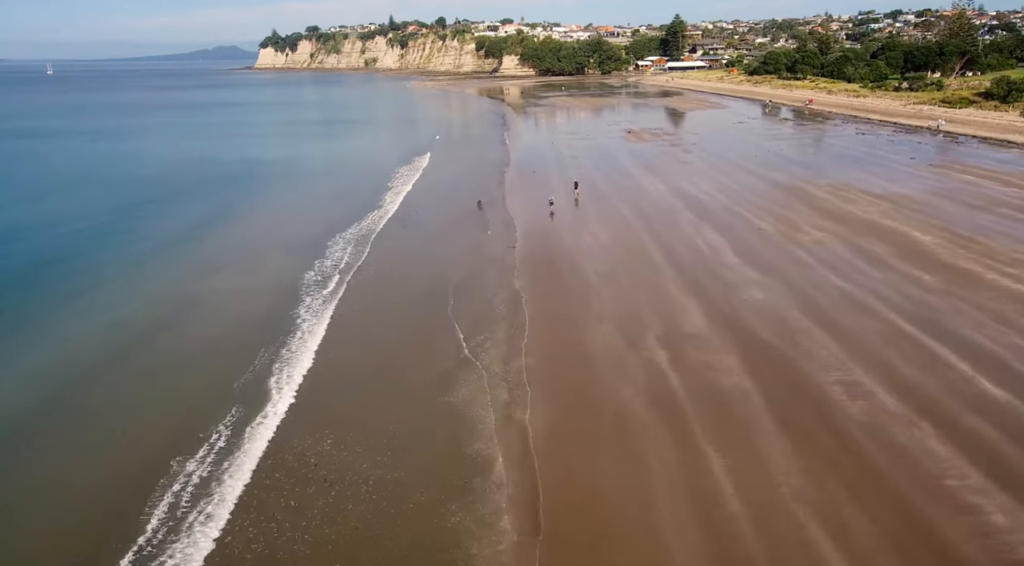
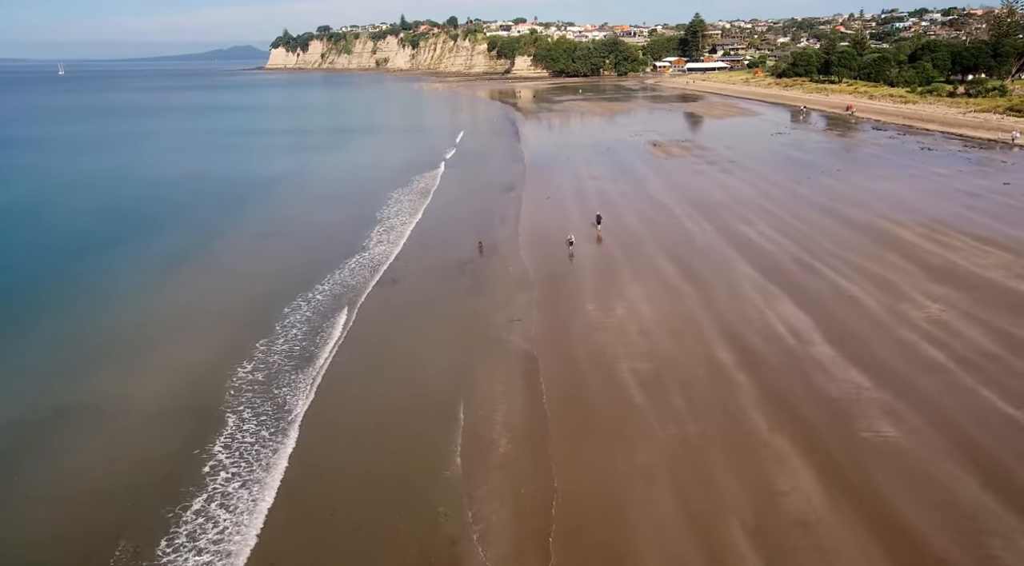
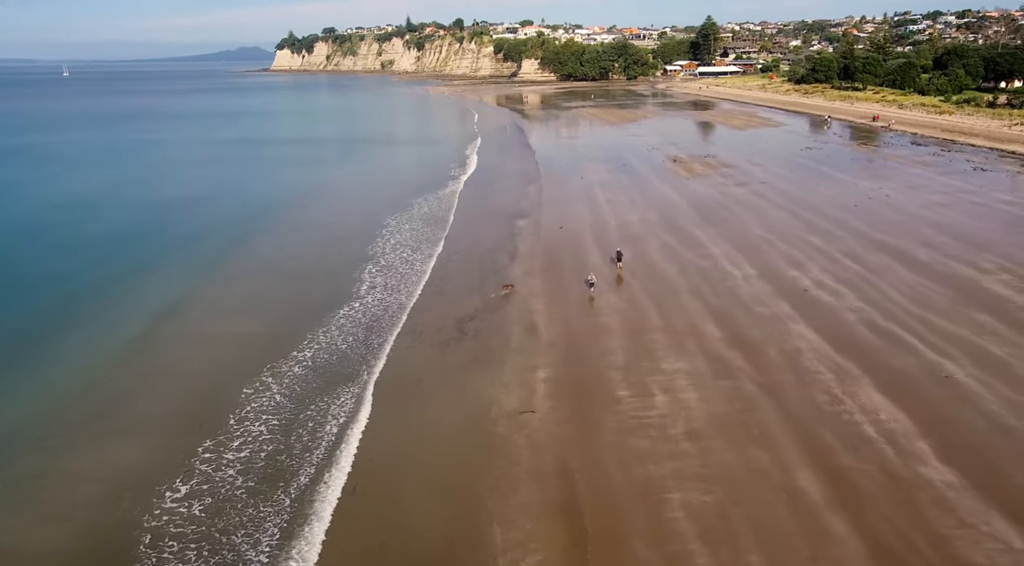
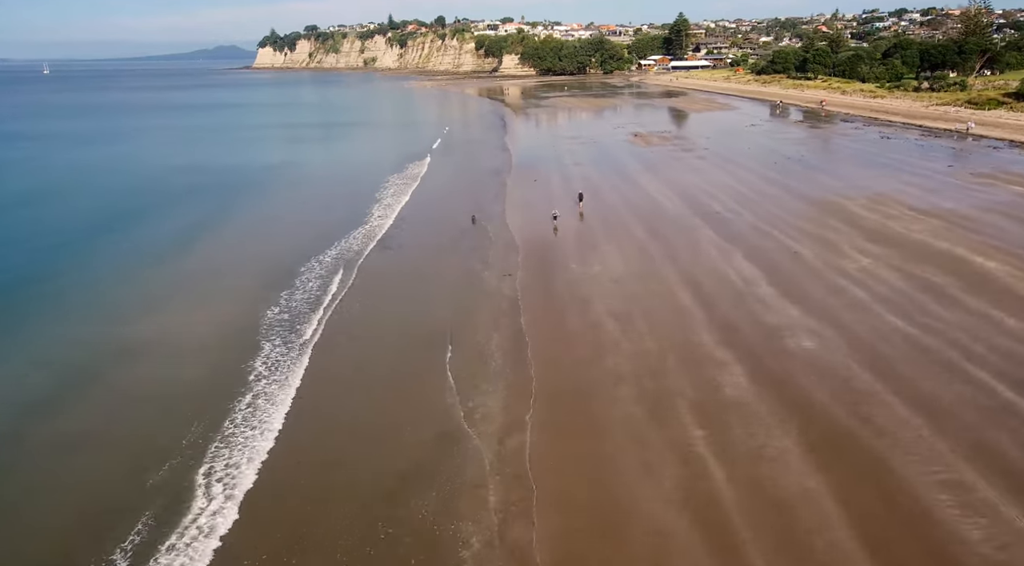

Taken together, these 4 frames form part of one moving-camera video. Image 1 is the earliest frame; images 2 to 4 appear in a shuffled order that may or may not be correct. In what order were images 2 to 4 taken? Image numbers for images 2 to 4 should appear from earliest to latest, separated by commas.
4, 2, 3
